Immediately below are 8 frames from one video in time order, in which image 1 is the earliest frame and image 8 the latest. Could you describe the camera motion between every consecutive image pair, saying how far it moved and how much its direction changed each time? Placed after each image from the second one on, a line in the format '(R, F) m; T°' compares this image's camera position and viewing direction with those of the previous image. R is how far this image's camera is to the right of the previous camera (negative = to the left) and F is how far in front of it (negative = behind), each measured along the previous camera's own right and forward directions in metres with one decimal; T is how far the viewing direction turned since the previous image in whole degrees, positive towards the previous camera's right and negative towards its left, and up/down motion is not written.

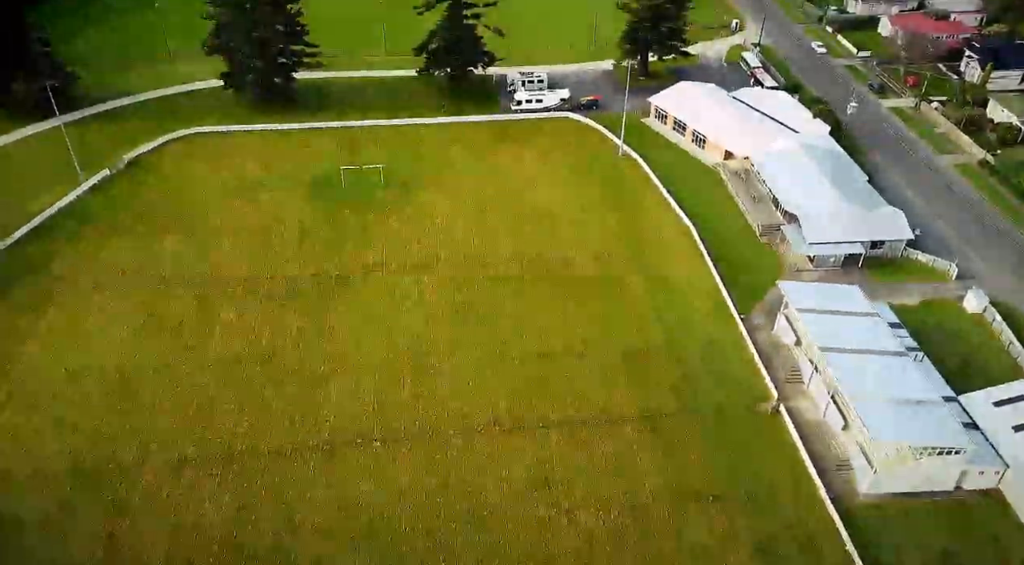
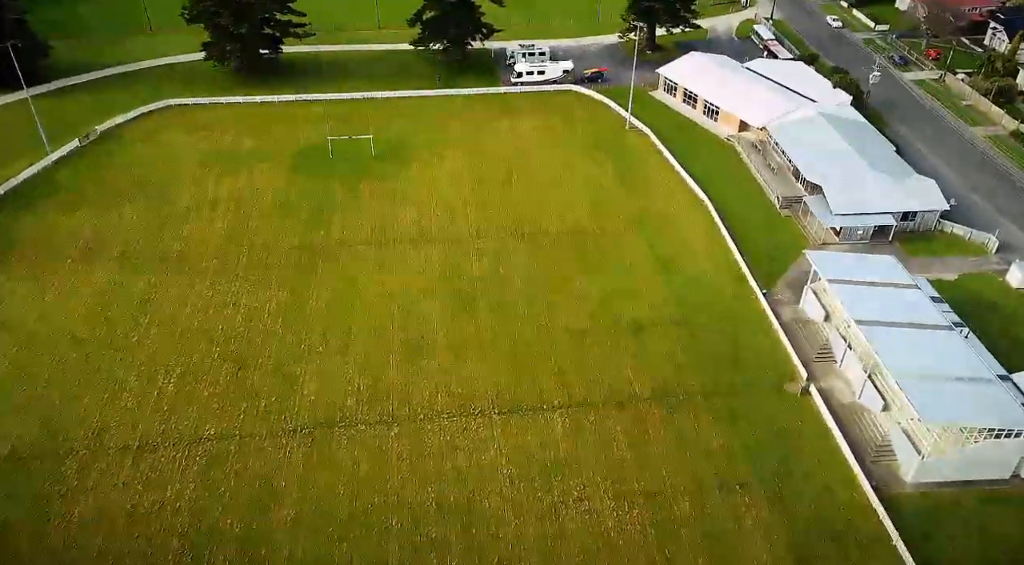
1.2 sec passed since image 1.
(-0.1, +3.4) m; 0°
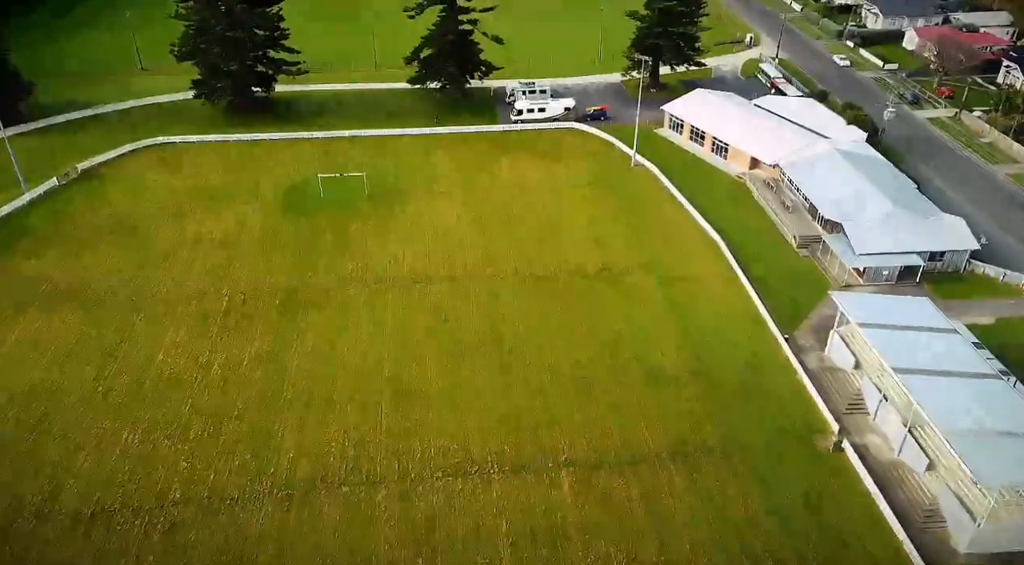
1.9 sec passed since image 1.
(-0.1, +2.6) m; 0°
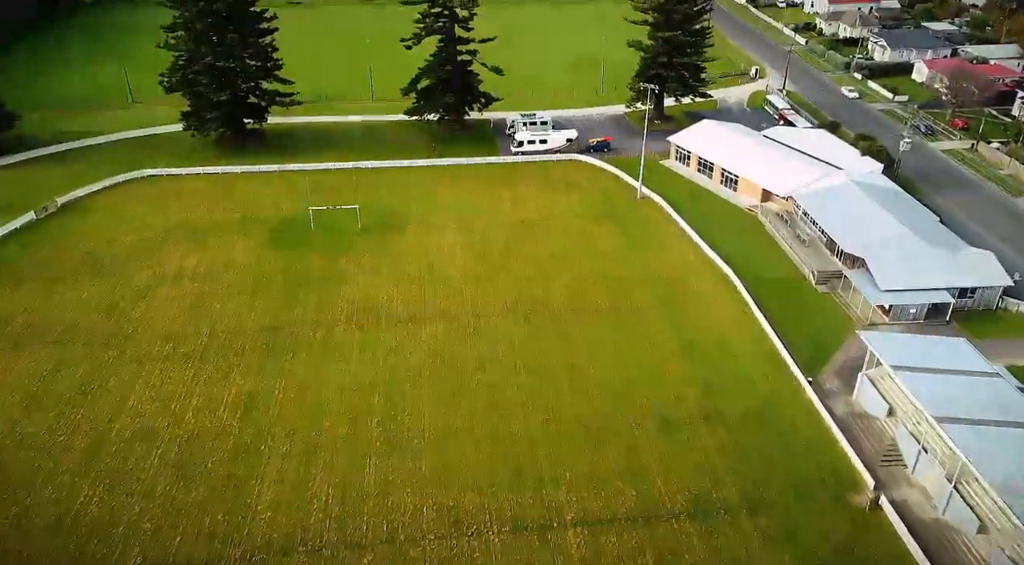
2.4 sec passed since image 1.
(-0.1, +2.3) m; 0°
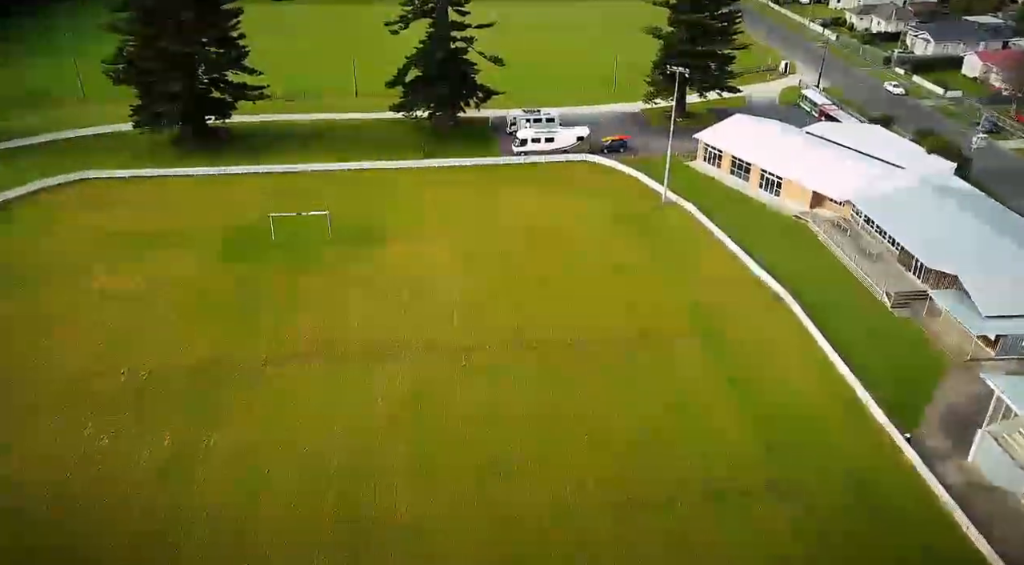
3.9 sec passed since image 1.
(0.0, +7.1) m; 0°
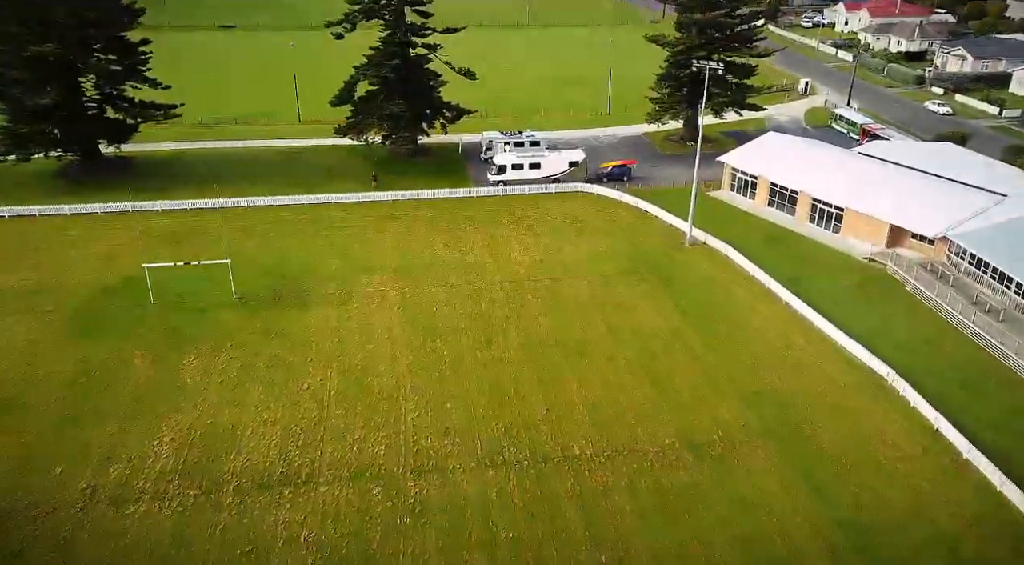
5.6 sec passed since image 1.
(0.0, +9.6) m; +2°
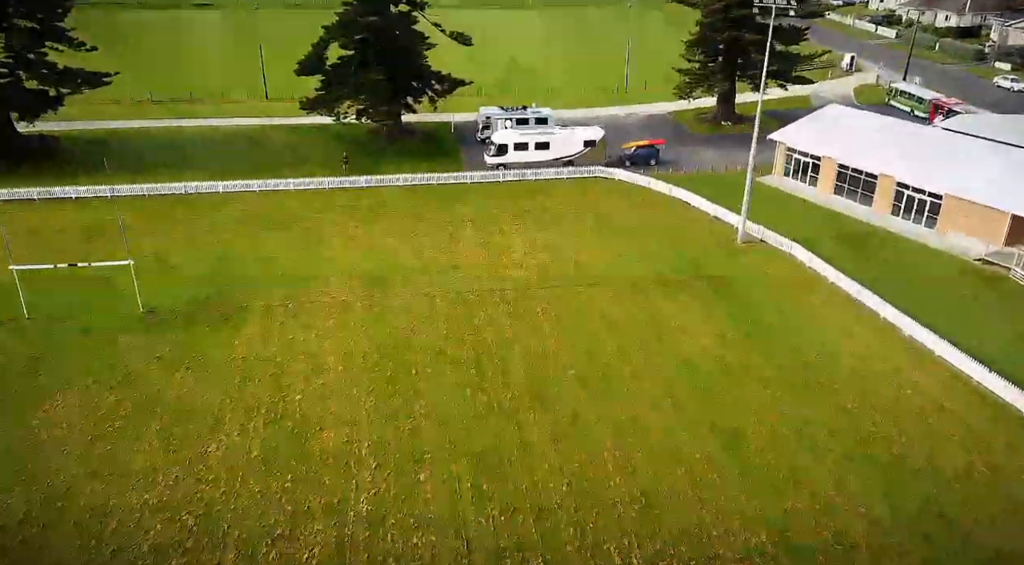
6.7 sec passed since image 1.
(-0.1, +6.4) m; 0°
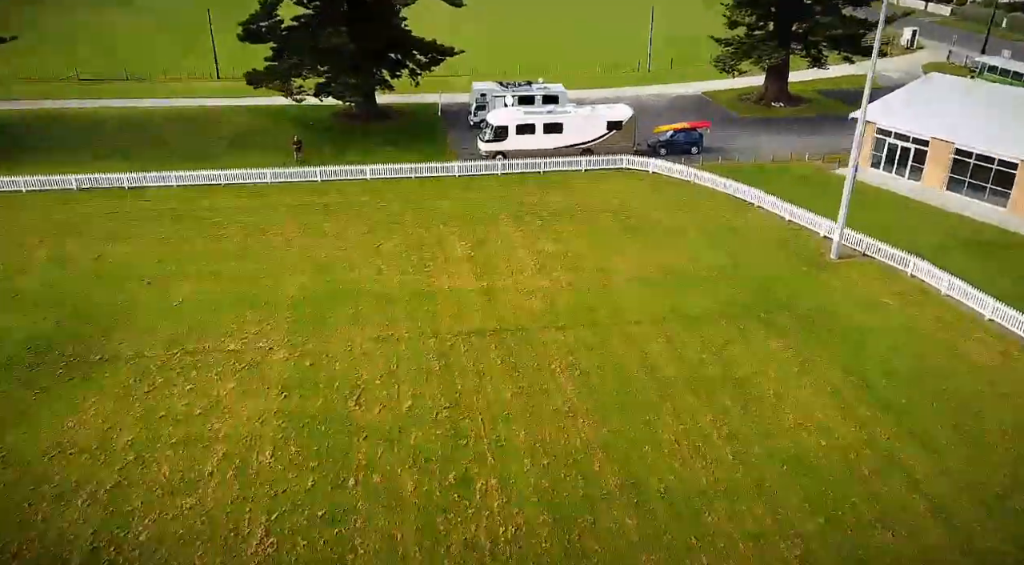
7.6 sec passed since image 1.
(0.0, +6.6) m; 0°
